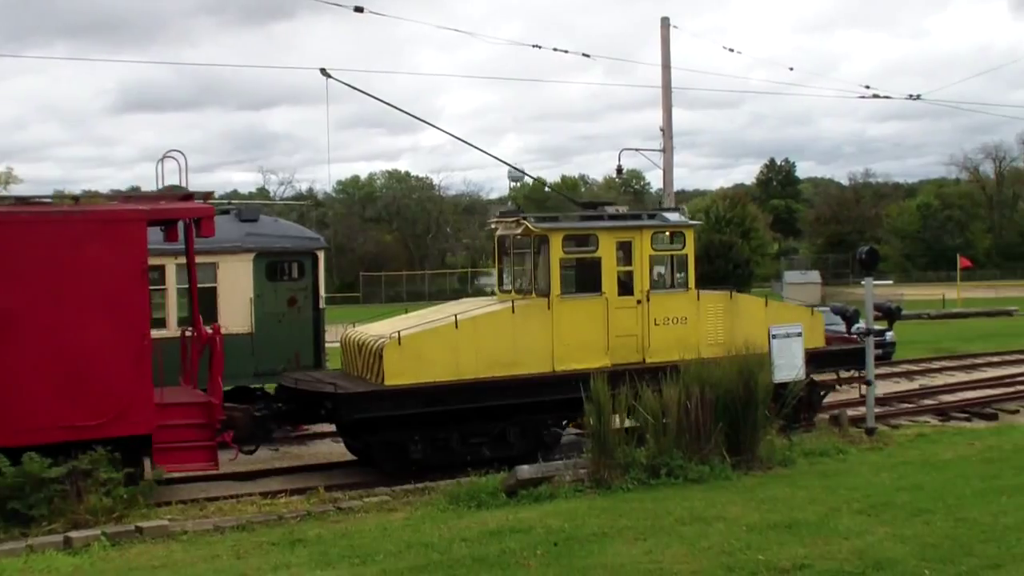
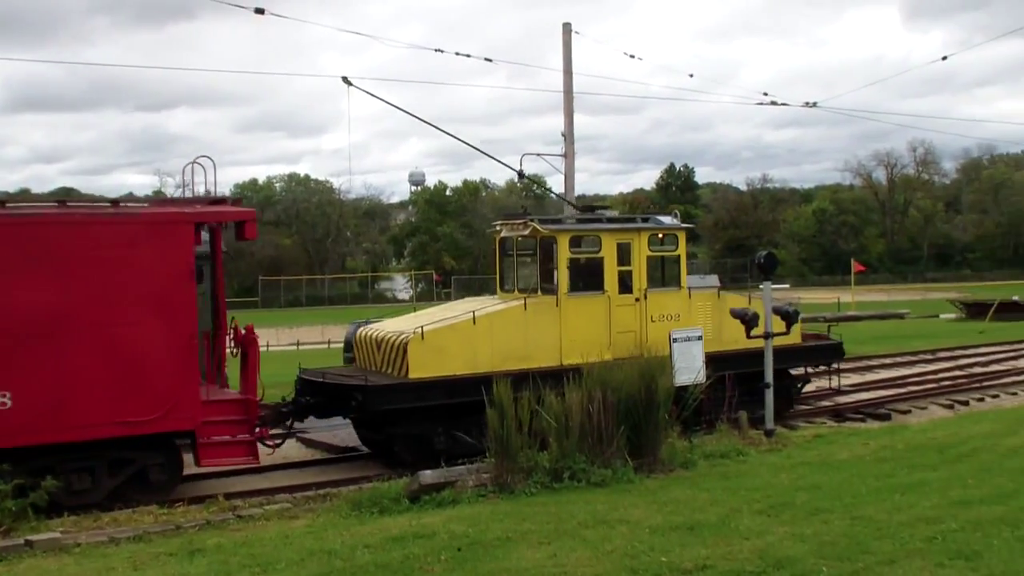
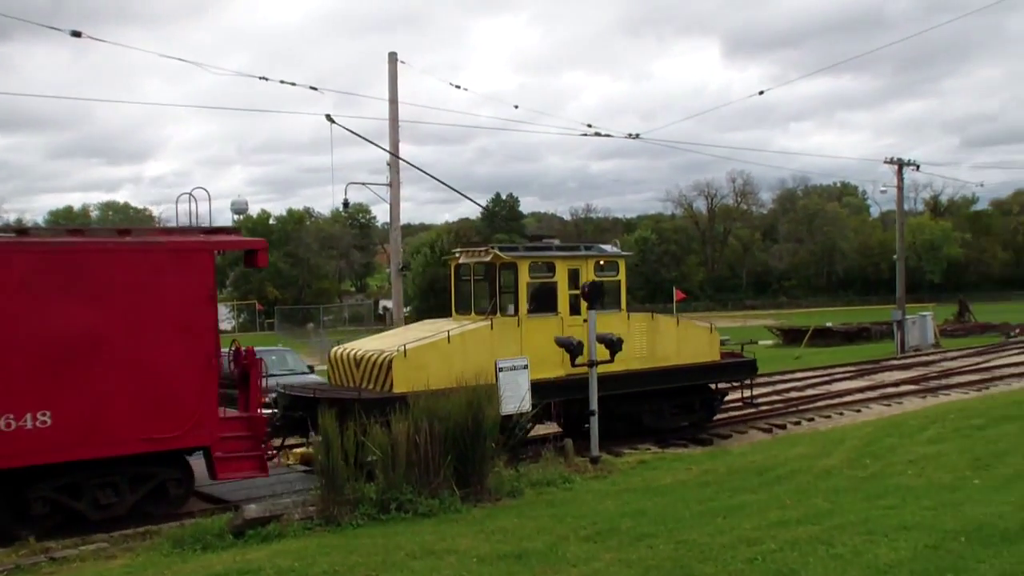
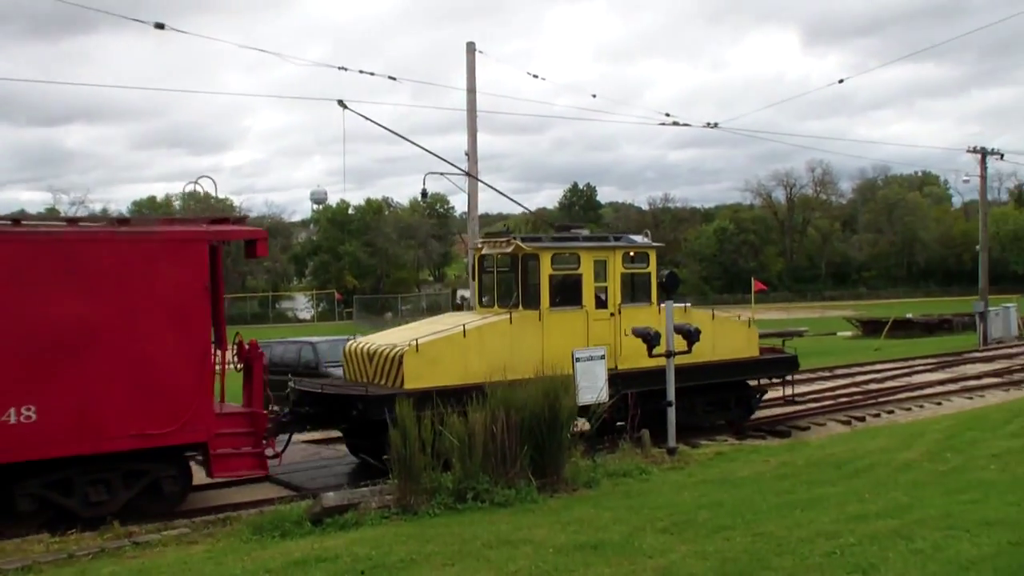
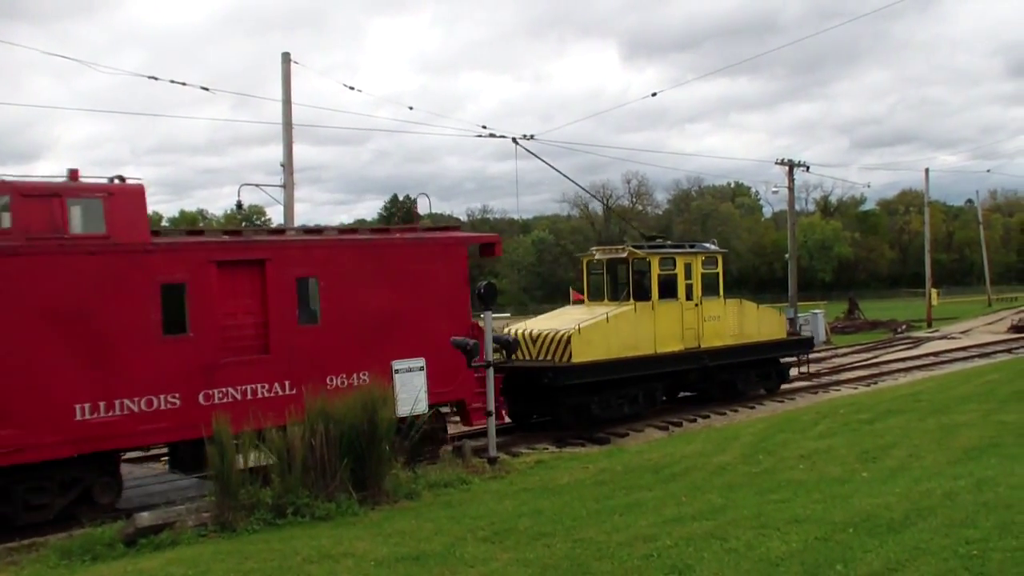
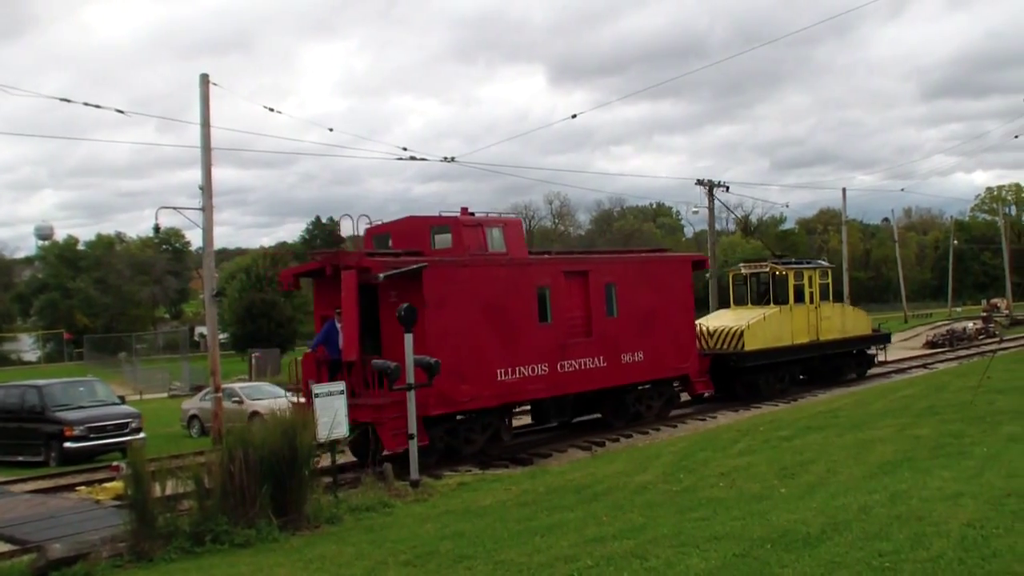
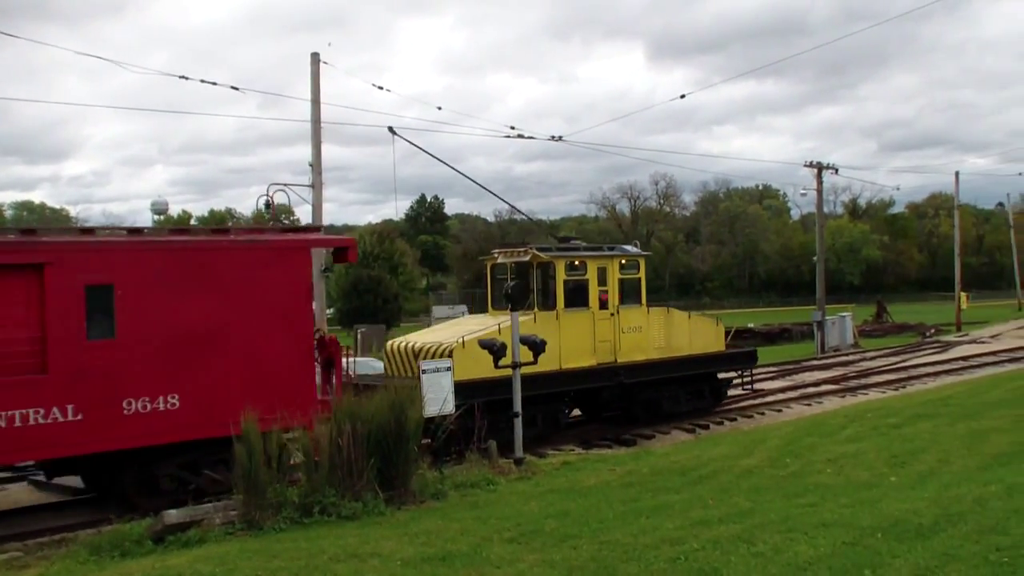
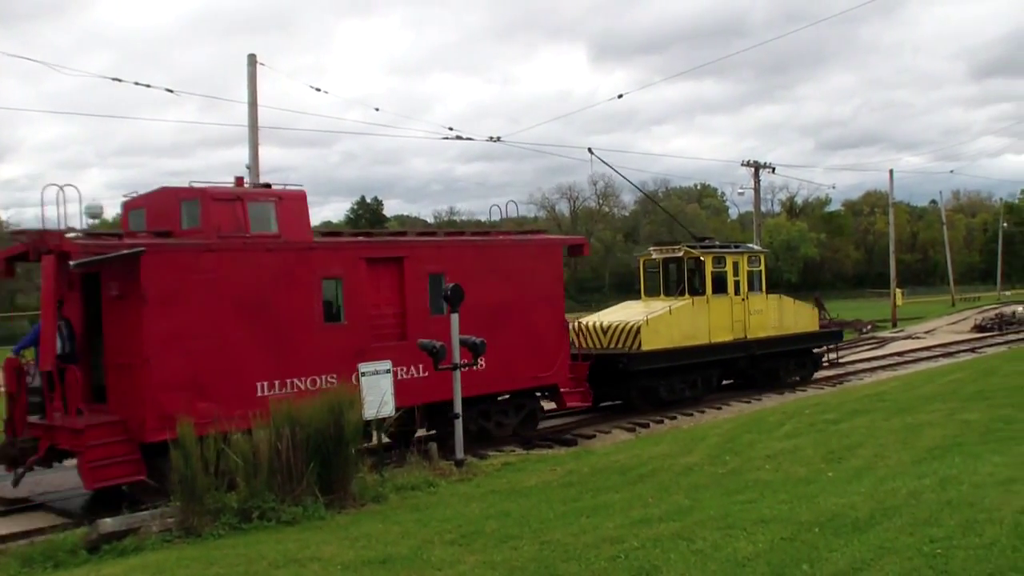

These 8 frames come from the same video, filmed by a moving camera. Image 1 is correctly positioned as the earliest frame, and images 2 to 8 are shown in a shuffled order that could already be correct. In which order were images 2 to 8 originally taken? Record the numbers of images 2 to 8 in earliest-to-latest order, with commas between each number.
2, 4, 3, 7, 5, 8, 6
